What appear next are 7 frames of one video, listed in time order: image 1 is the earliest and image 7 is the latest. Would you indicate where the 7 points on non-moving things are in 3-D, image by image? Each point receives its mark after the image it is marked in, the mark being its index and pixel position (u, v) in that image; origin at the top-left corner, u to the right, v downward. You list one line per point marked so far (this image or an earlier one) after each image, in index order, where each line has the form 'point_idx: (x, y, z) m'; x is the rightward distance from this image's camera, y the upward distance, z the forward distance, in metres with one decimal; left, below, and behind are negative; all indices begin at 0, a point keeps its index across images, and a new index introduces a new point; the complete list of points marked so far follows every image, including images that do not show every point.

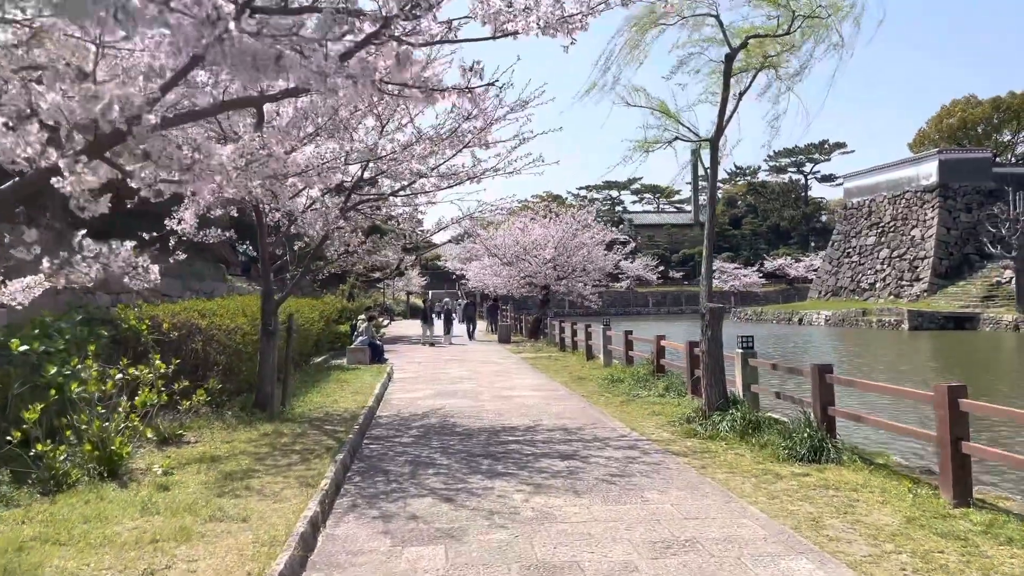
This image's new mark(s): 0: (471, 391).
0: (-0.7, -1.6, +12.4) m
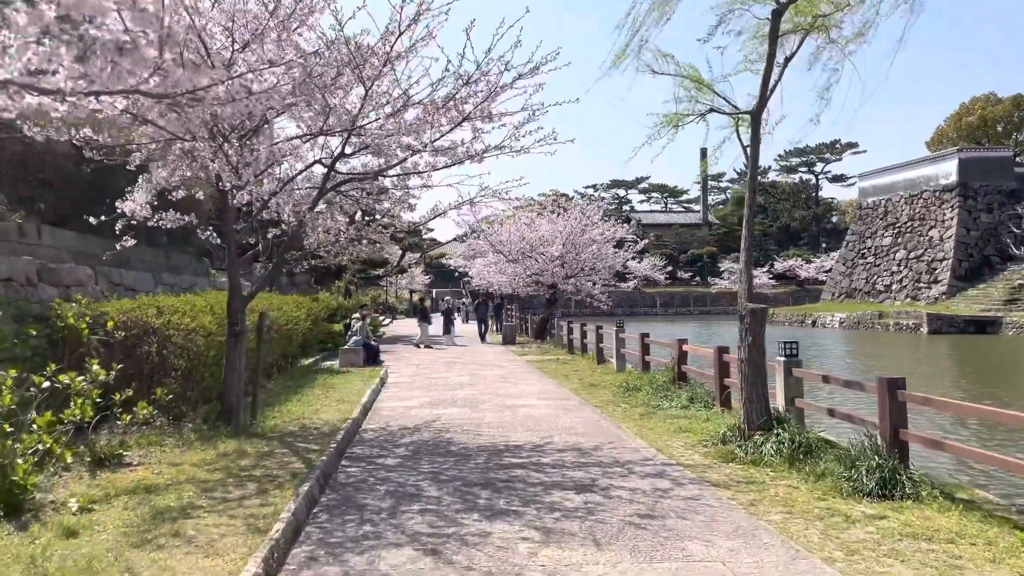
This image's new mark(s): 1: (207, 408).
0: (-0.6, -1.6, +11.1) m
1: (-3.2, -1.3, +8.2) m
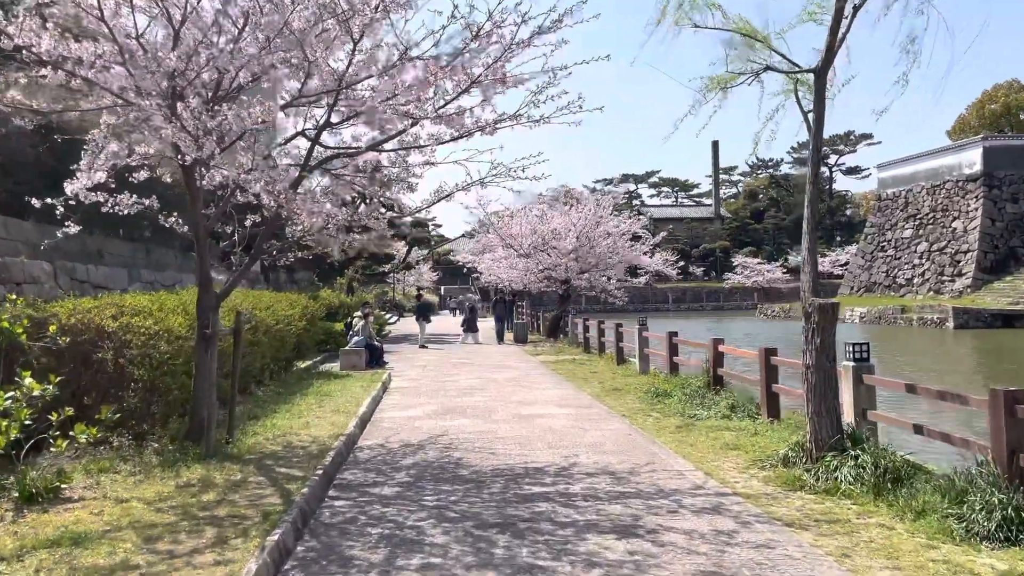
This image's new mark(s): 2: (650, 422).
0: (-0.4, -1.5, +9.9) m
1: (-3.0, -1.2, +7.0) m
2: (+1.6, -1.5, +8.9) m
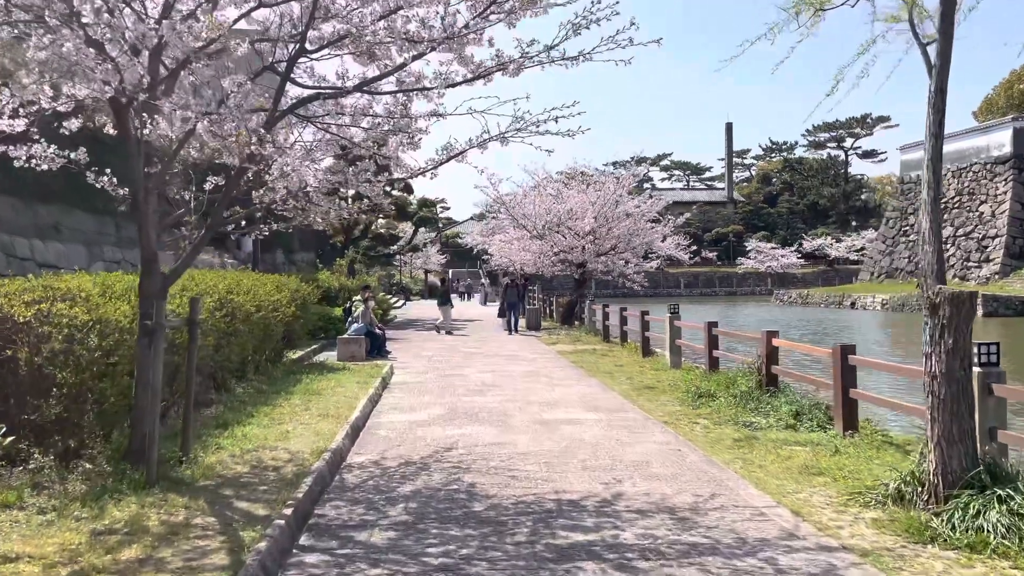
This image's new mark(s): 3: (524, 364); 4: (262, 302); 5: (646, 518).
0: (-0.2, -1.3, +8.5) m
1: (-2.8, -1.1, +5.6) m
2: (+1.8, -1.4, +7.4) m
3: (+0.2, -1.3, +13.1) m
4: (-3.0, -0.2, +9.4) m
5: (+0.8, -1.4, +4.7) m
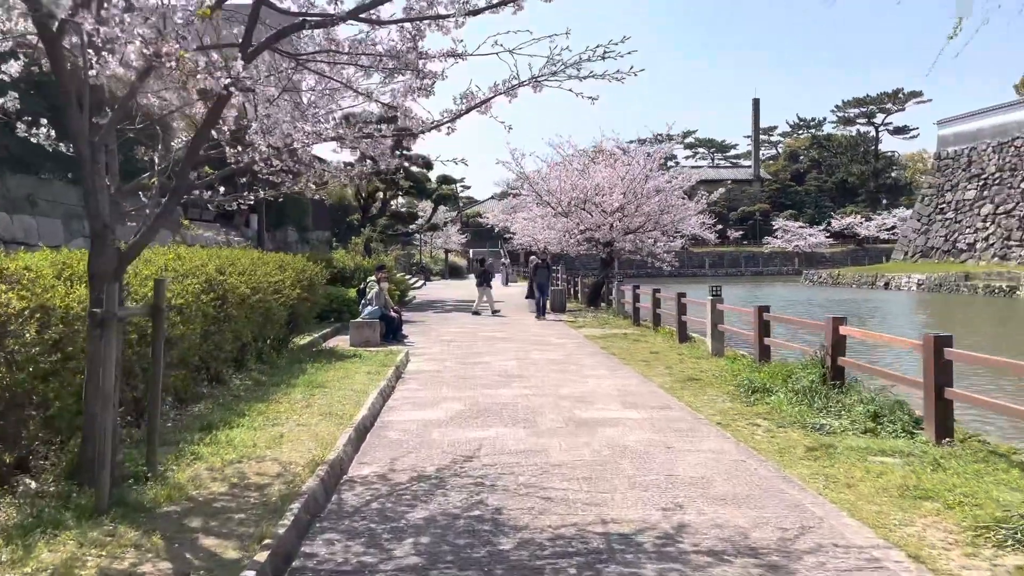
0: (+0.1, -1.1, +7.4) m
1: (-2.6, -1.0, +4.6) m
2: (+2.0, -1.2, +6.3) m
3: (+0.6, -0.9, +12.1) m
4: (-2.7, 0.0, +8.4) m
5: (+1.0, -1.3, +3.7) m
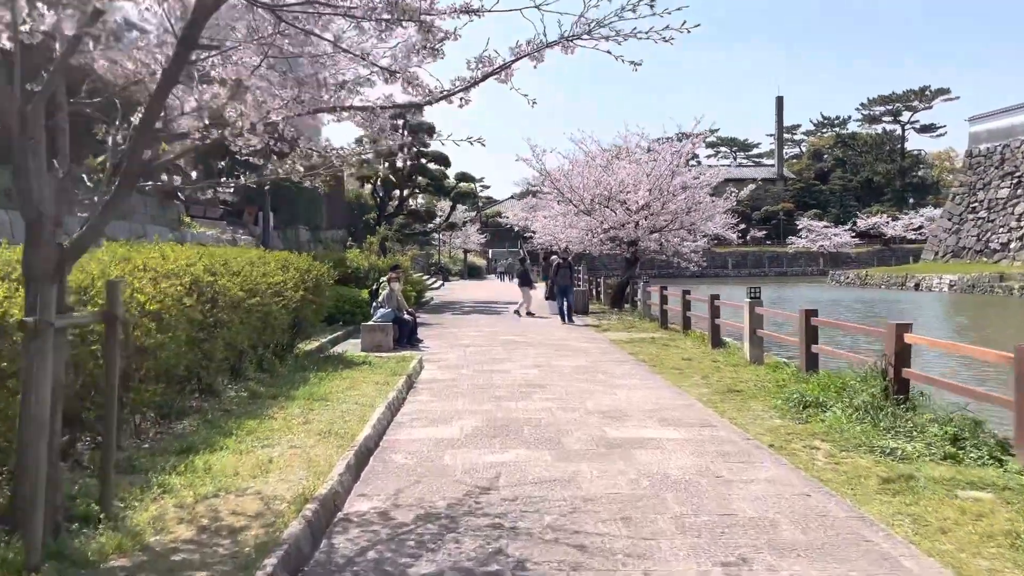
0: (+0.3, -1.2, +6.6) m
1: (-2.5, -1.0, +3.9) m
2: (+2.2, -1.2, +5.4) m
3: (+0.9, -1.0, +11.2) m
4: (-2.5, 0.0, +7.6) m
5: (+1.1, -1.3, +2.8) m
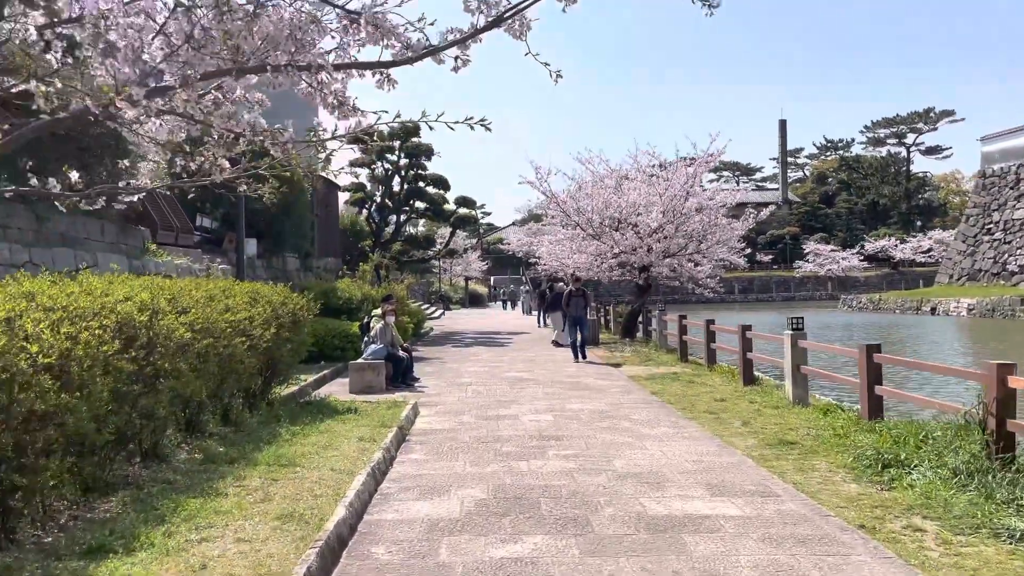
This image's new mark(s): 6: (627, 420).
0: (+0.4, -1.4, +5.3) m
1: (-2.4, -1.2, +2.6) m
2: (+2.3, -1.4, +4.1) m
3: (+1.0, -1.4, +9.9) m
4: (-2.4, -0.3, +6.4) m
5: (+1.2, -1.4, +1.5) m
6: (+1.2, -1.4, +8.2) m
